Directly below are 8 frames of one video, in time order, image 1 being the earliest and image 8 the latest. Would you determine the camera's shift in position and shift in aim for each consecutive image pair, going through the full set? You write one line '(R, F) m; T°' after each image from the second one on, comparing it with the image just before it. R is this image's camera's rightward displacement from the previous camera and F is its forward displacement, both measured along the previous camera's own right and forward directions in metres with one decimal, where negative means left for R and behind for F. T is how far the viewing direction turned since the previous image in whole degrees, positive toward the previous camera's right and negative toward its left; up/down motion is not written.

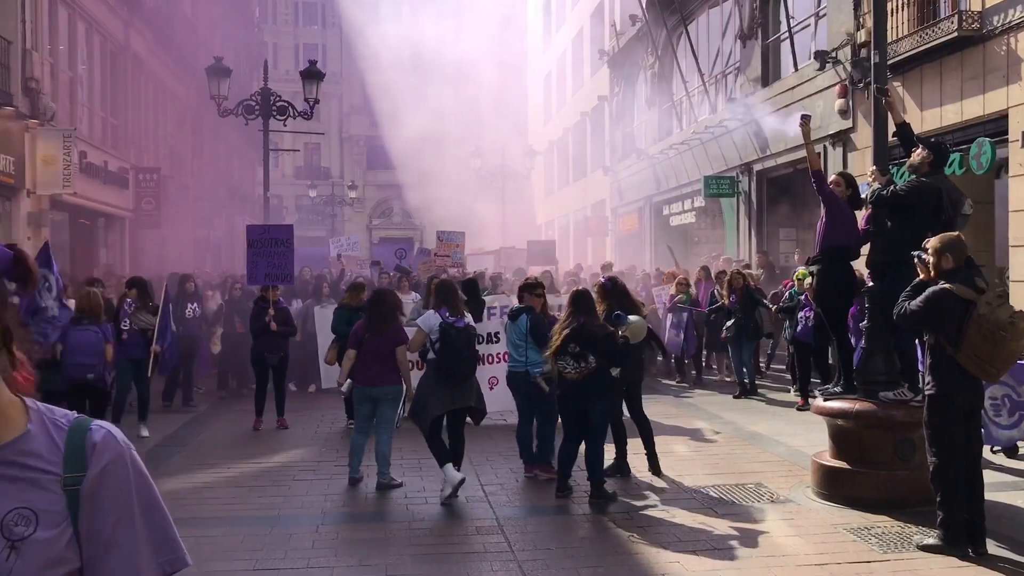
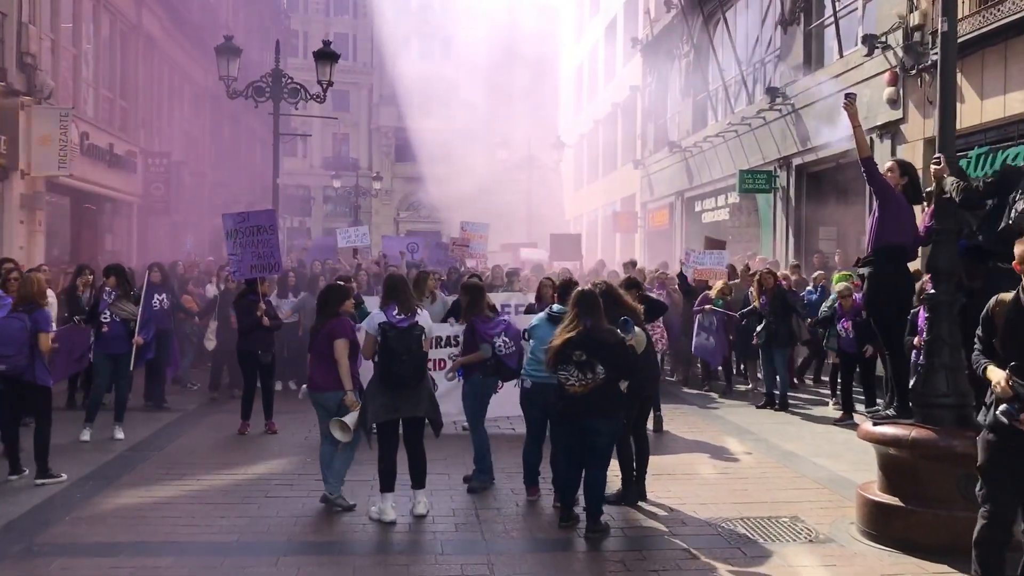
(+0.2, +1.0) m; -2°
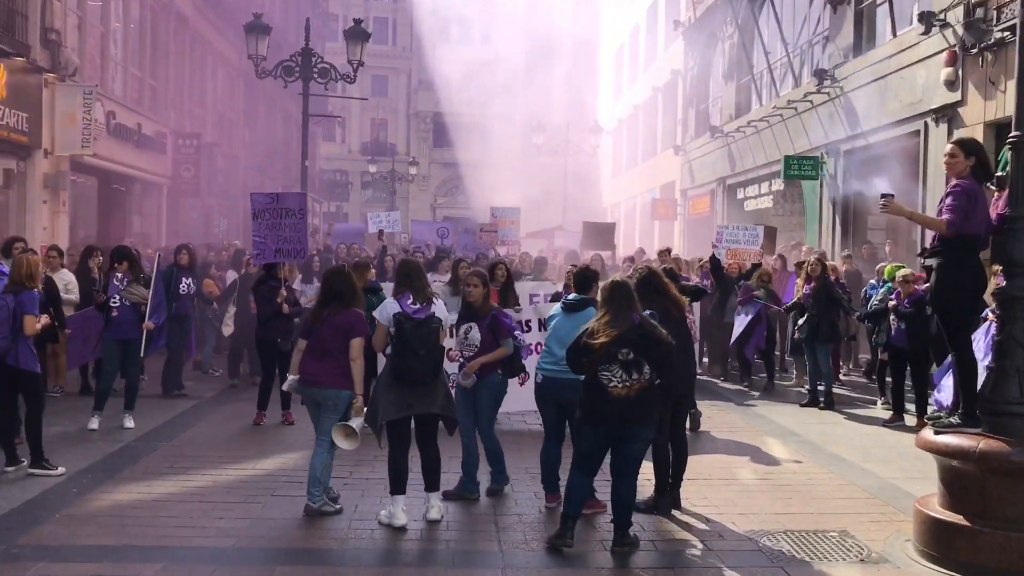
(+0.1, +0.5) m; -2°
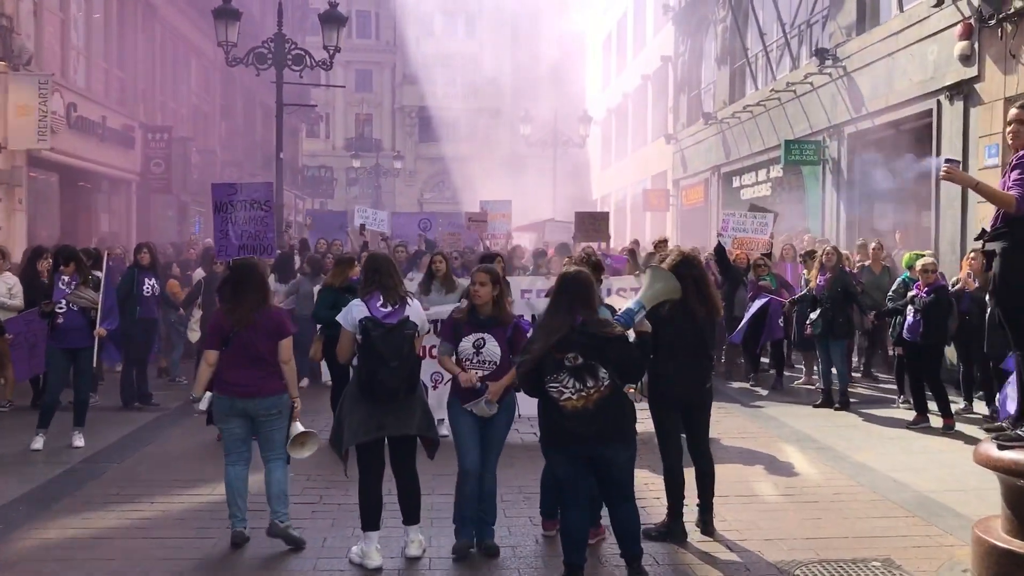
(0.0, +0.9) m; +1°
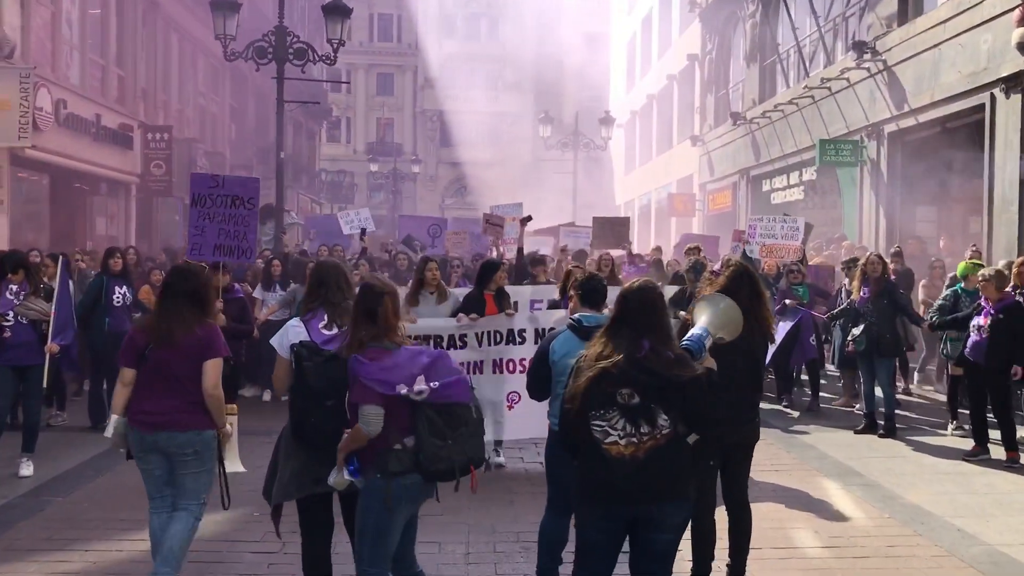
(+0.2, +1.0) m; -1°
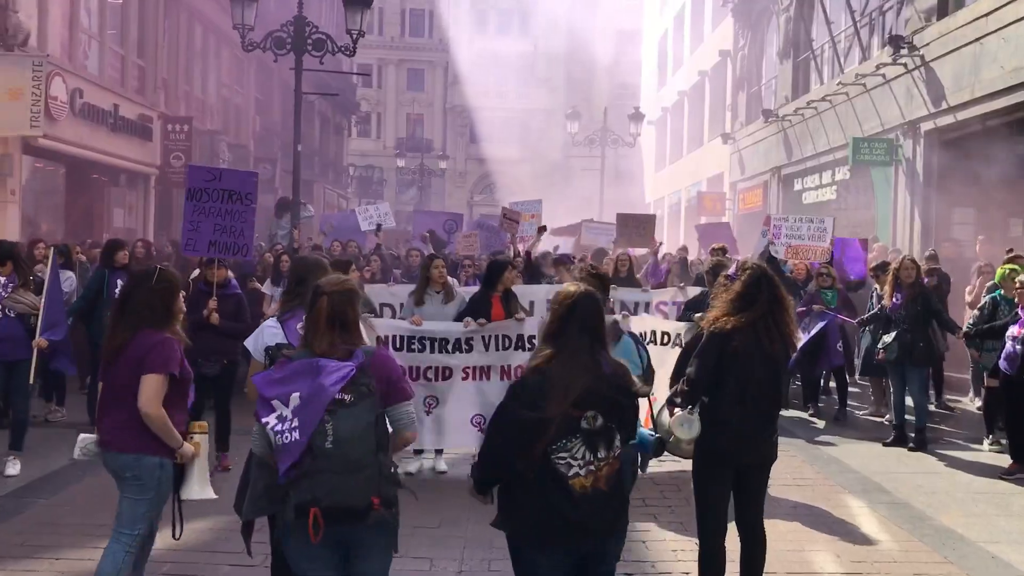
(+0.2, +0.4) m; -2°
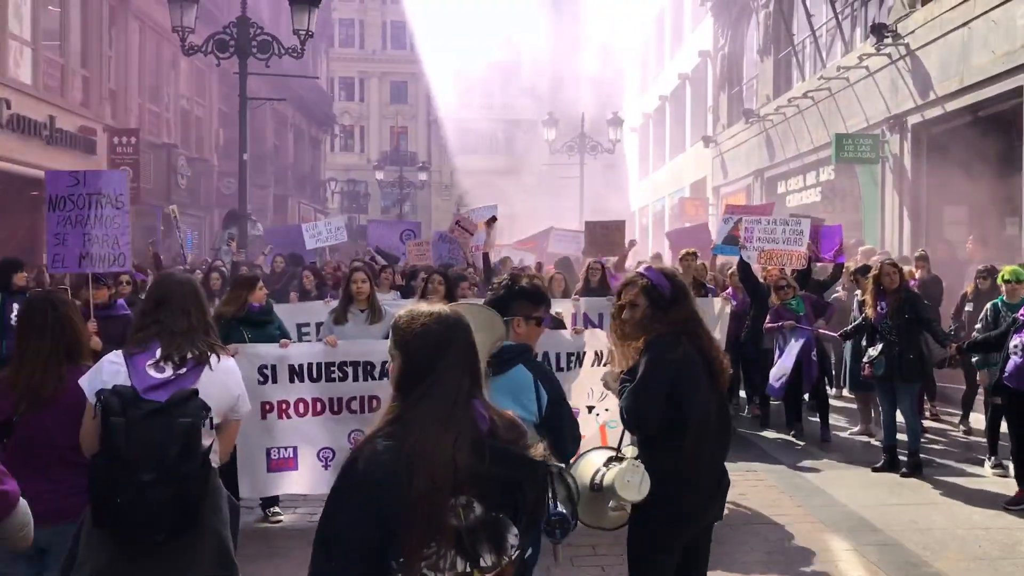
(+0.4, +1.0) m; 0°
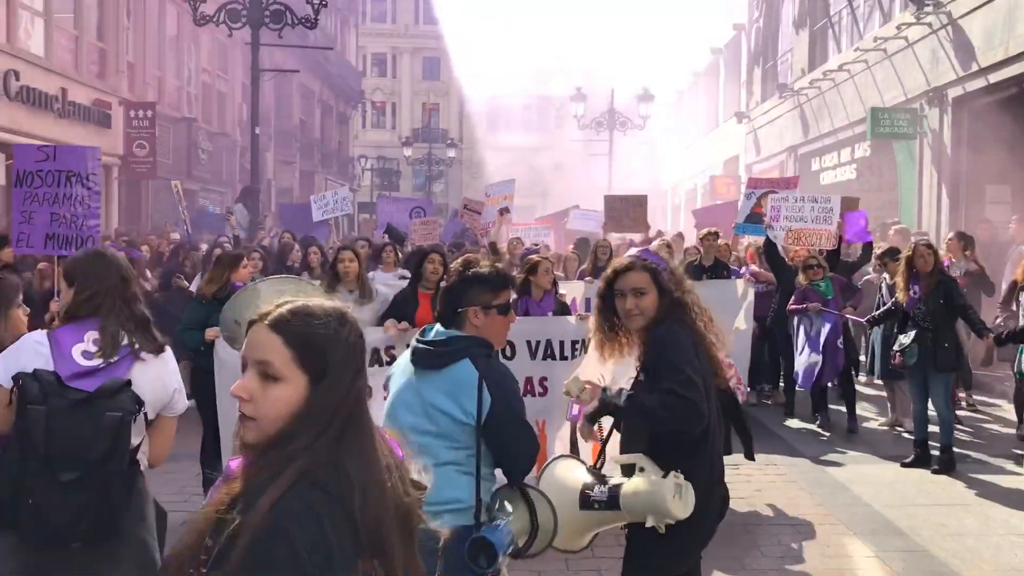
(+0.2, +0.4) m; -2°
